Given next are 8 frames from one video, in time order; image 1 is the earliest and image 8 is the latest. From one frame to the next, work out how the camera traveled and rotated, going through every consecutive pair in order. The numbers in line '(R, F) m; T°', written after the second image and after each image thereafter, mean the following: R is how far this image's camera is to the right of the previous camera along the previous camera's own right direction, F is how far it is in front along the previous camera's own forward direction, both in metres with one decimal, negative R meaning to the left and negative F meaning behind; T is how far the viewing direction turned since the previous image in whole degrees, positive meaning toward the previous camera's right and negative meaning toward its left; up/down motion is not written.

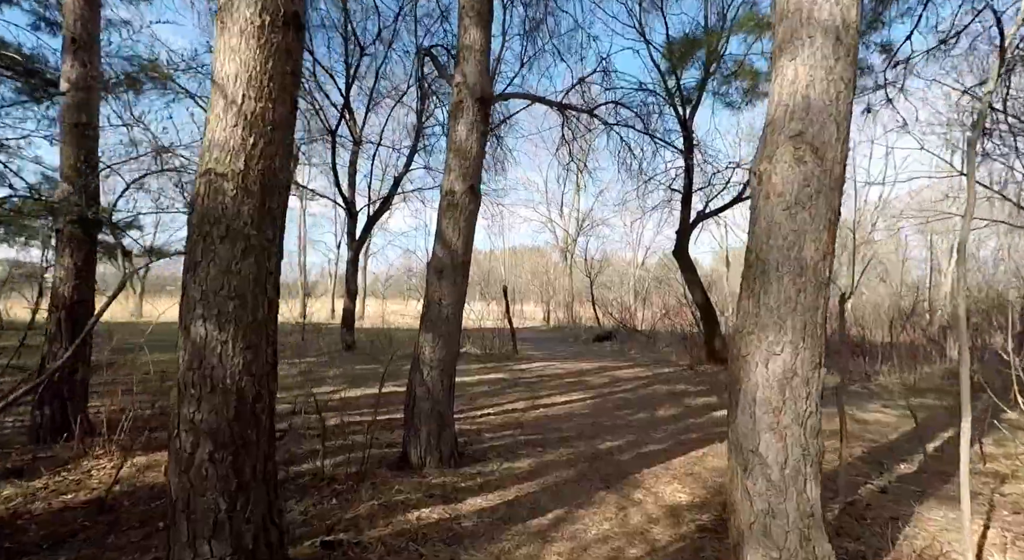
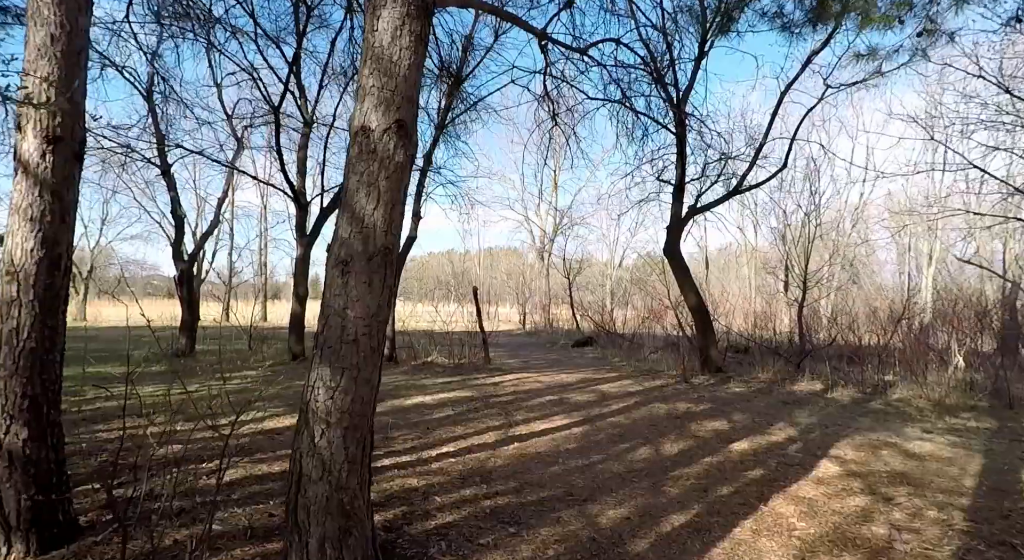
(+0.1, +1.2) m; +2°
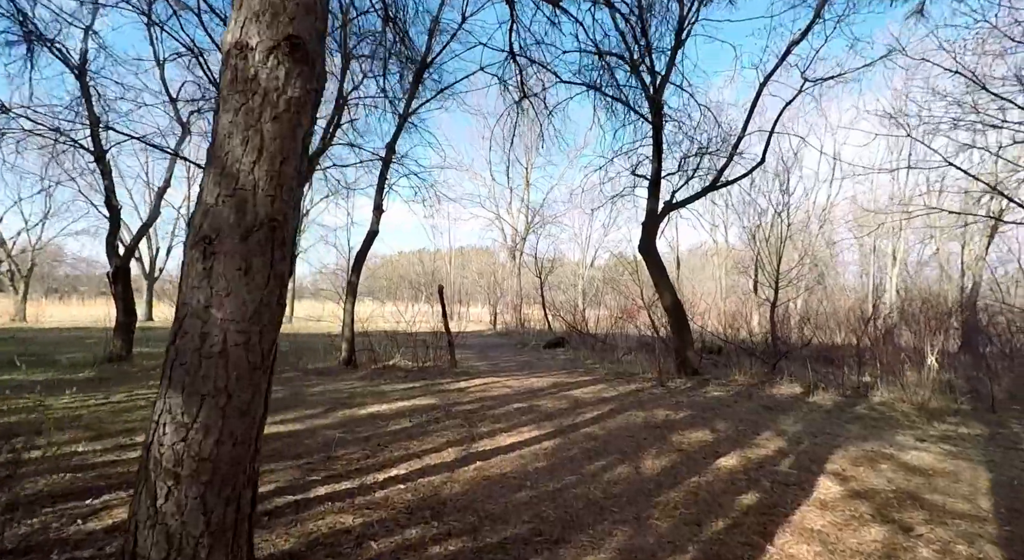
(+0.1, +0.5) m; +3°
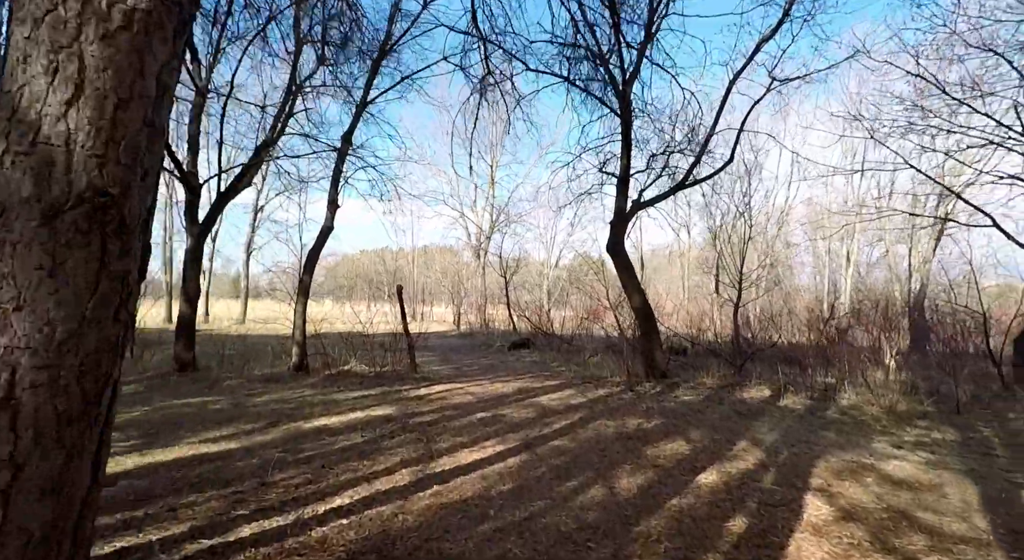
(0.0, +0.4) m; +4°
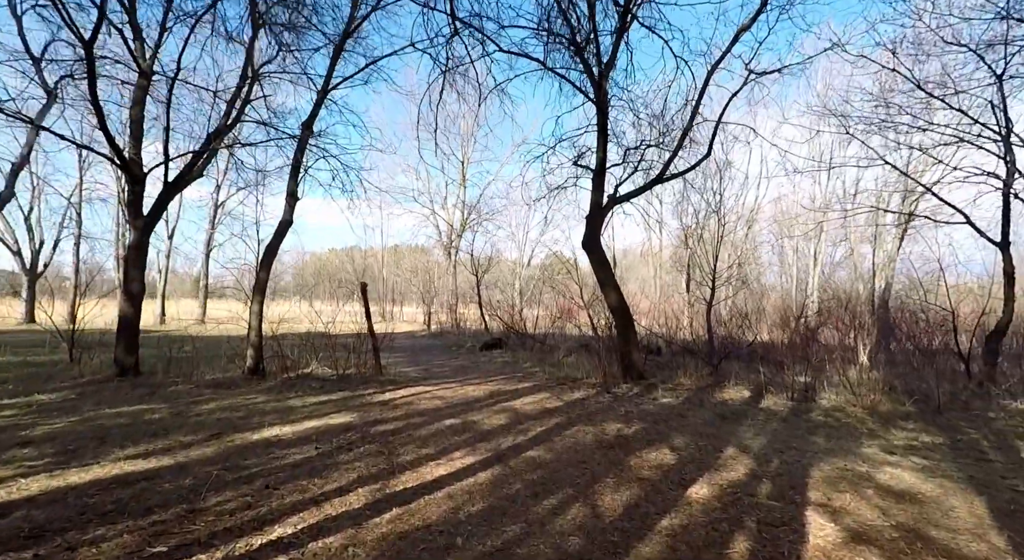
(0.0, +0.4) m; +3°
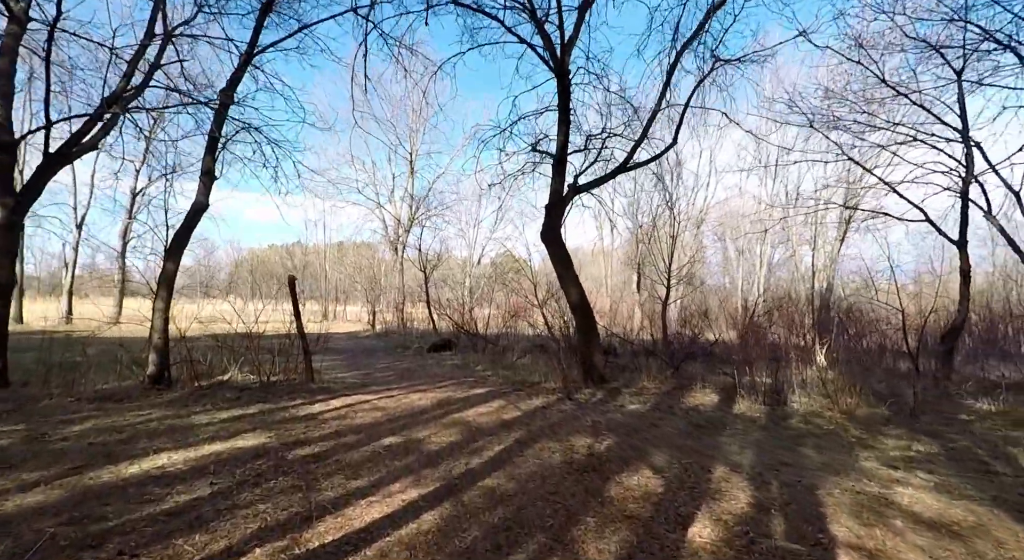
(0.0, +0.8) m; +5°
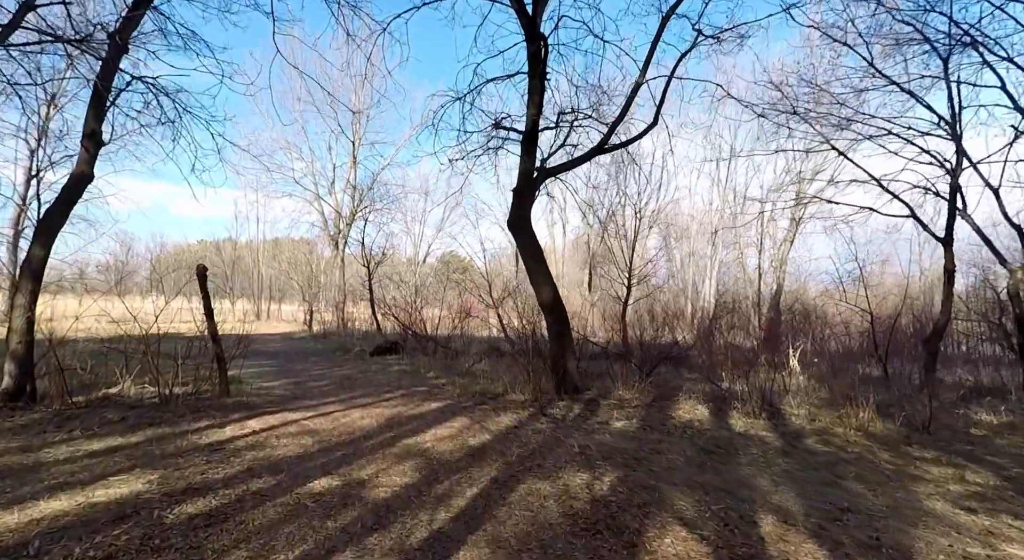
(-0.2, +1.1) m; +6°
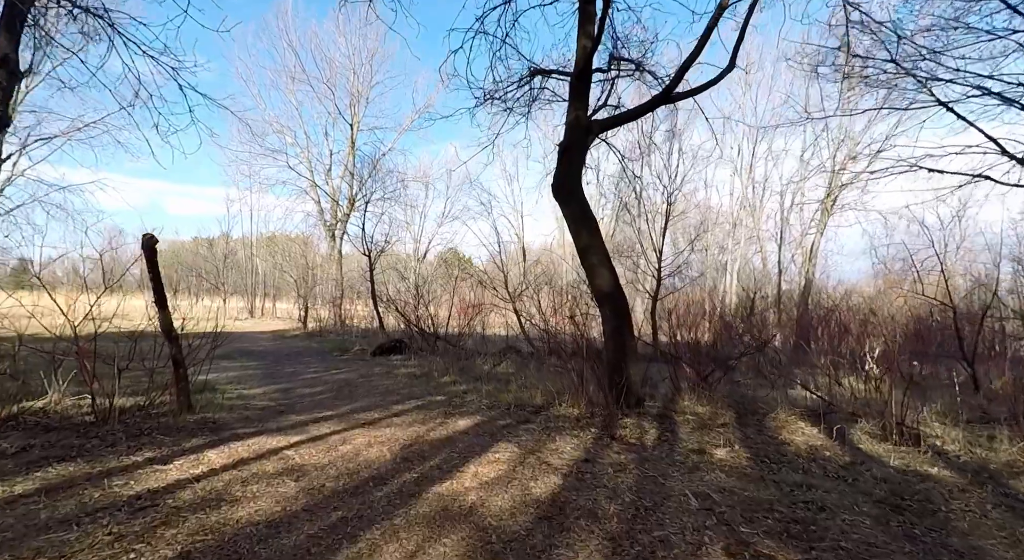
(-0.5, +1.5) m; 0°
